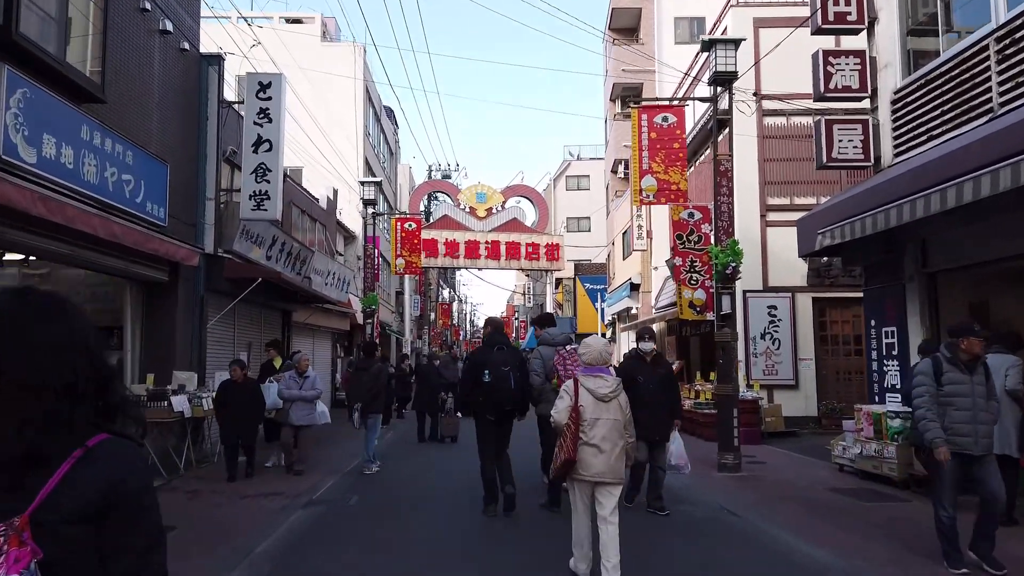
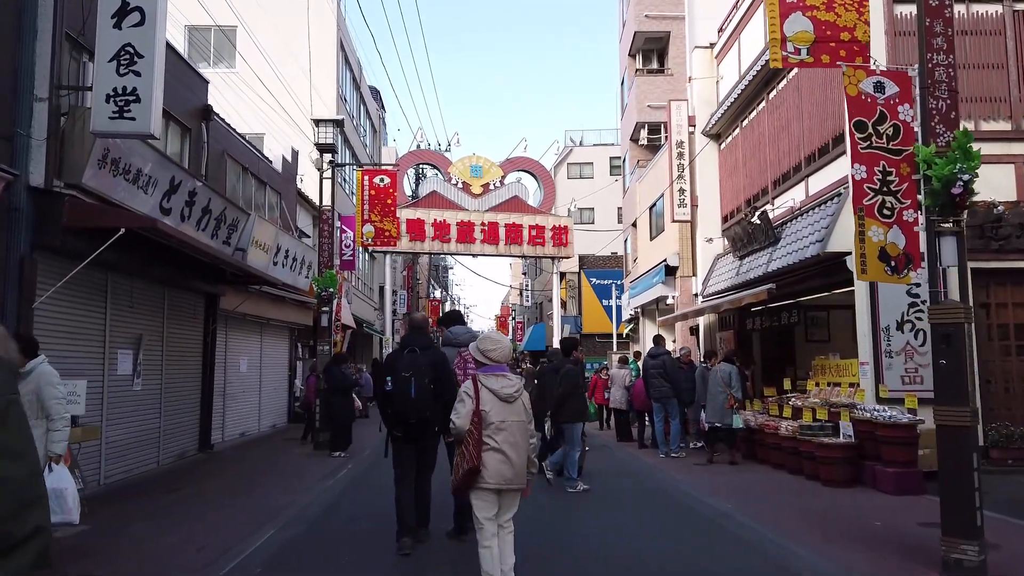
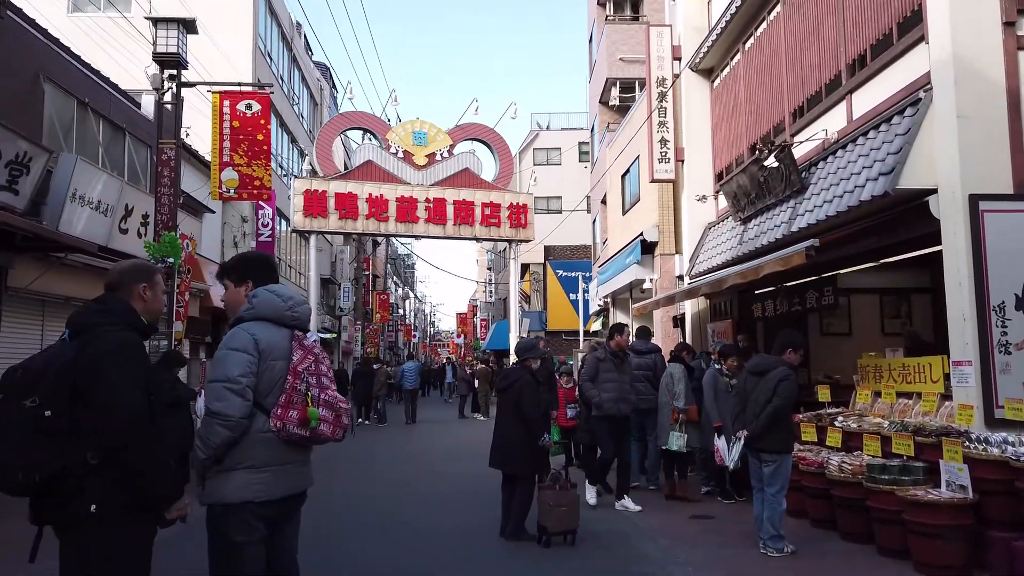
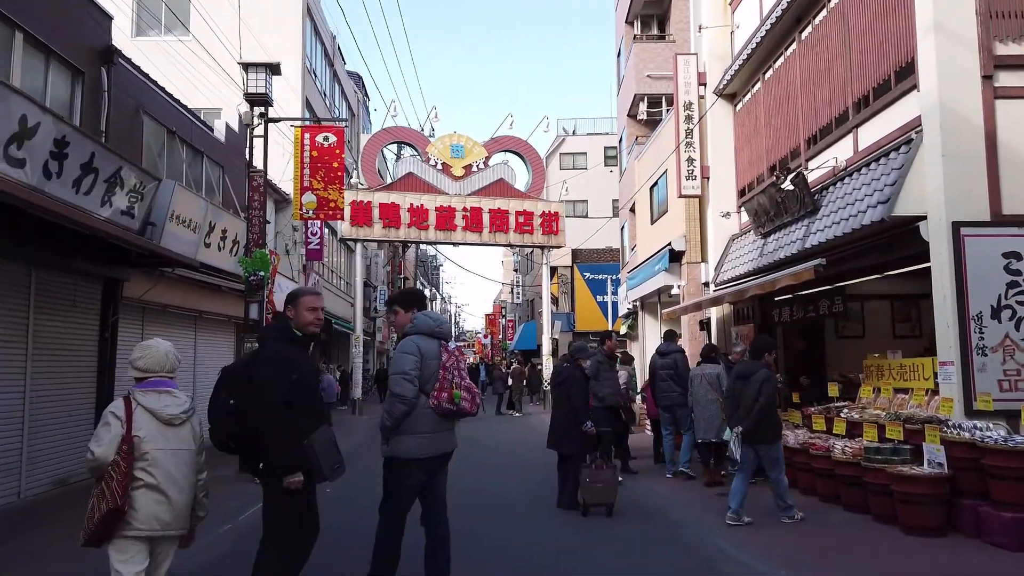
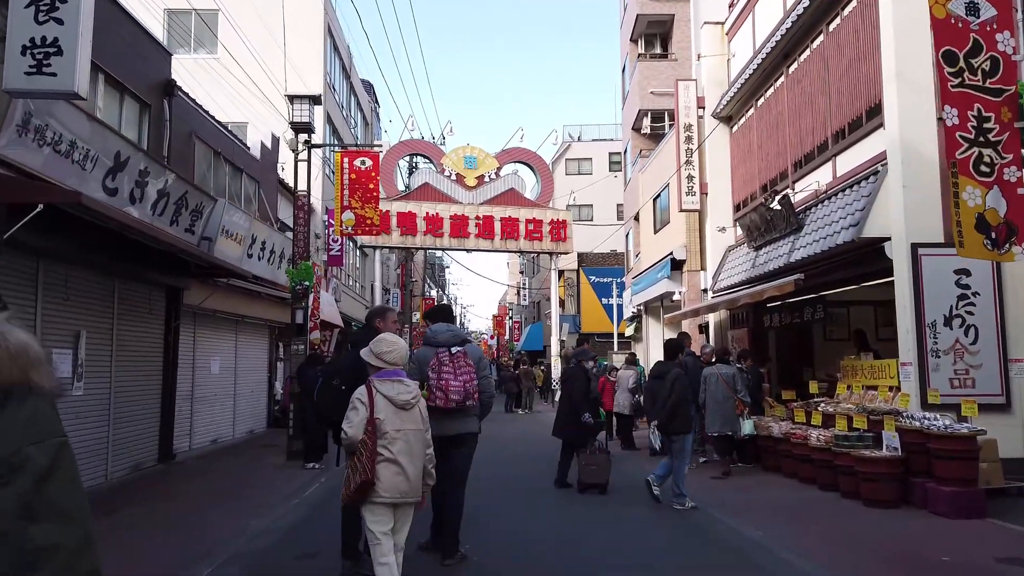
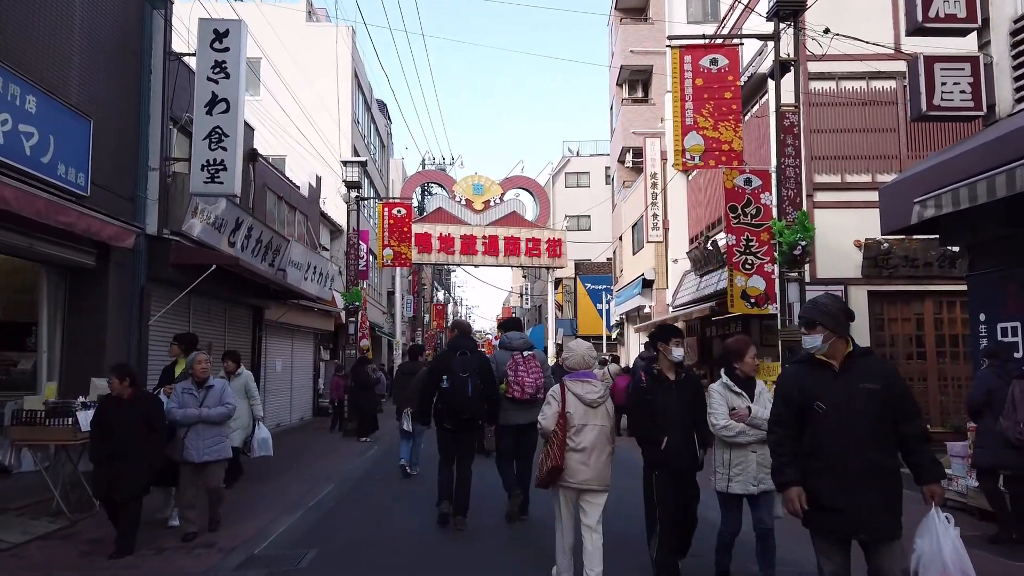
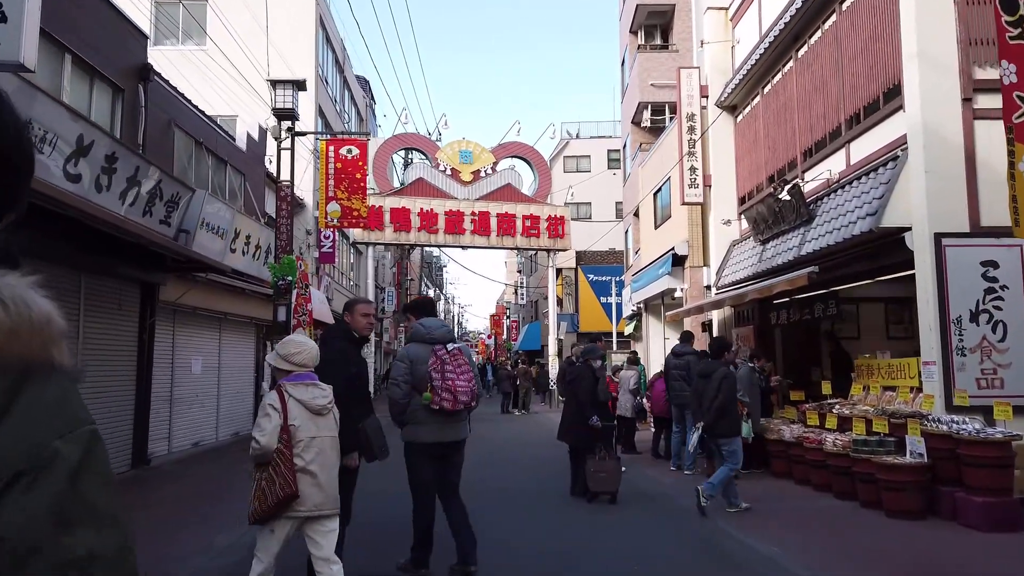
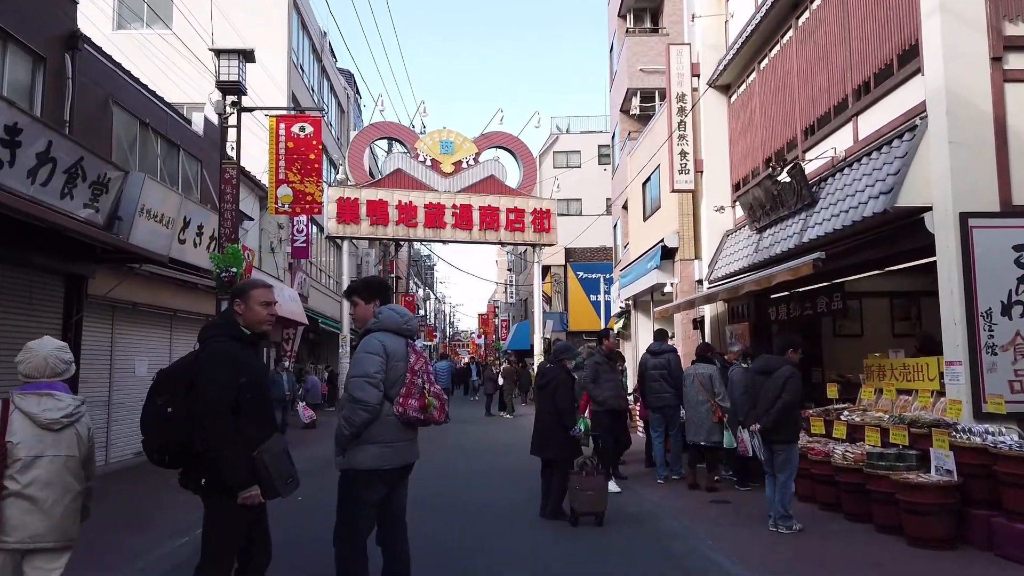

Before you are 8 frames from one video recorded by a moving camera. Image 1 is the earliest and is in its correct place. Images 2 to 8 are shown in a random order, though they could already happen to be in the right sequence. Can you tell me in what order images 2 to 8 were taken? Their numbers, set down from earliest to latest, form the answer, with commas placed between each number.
6, 2, 5, 7, 4, 8, 3
